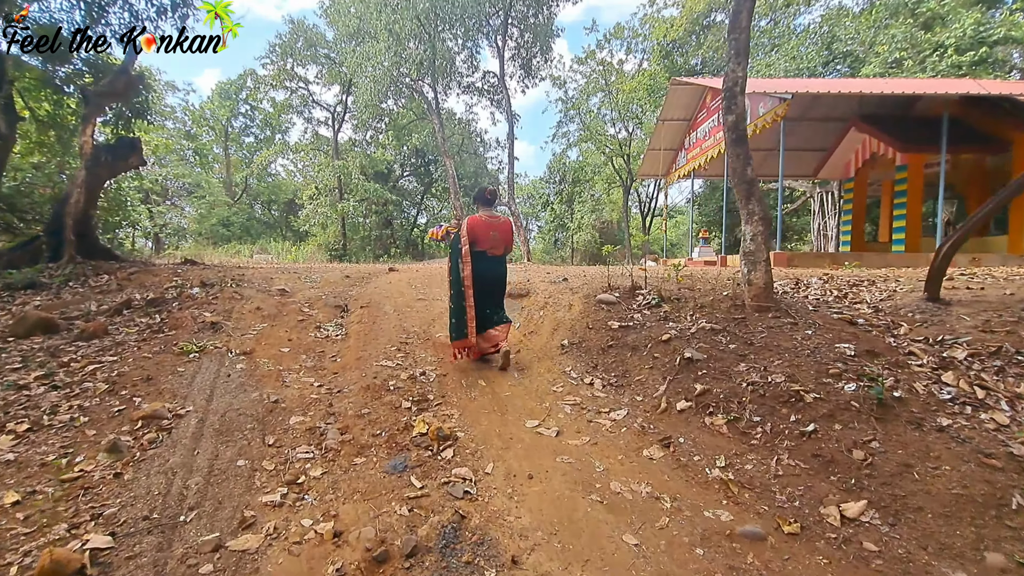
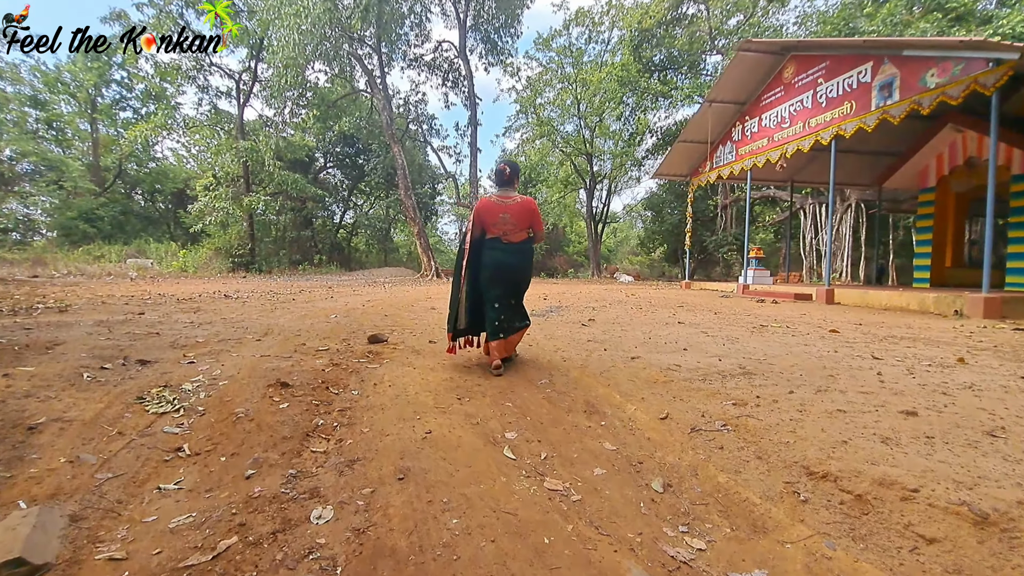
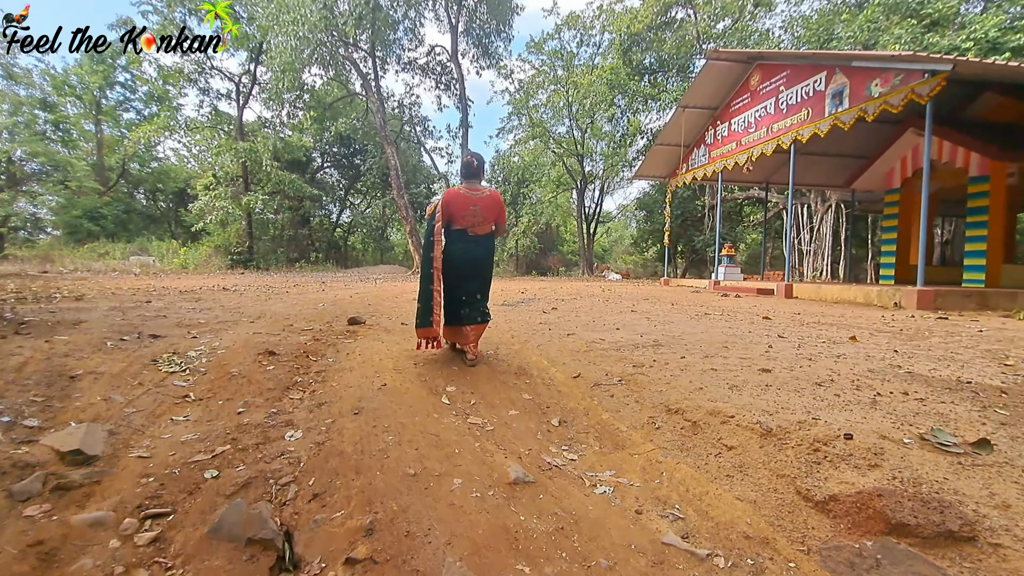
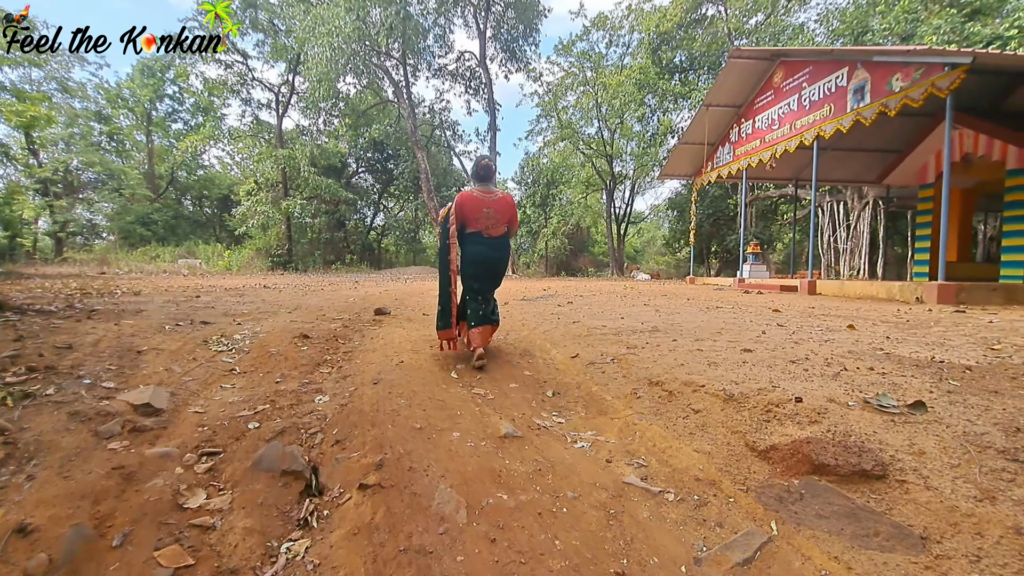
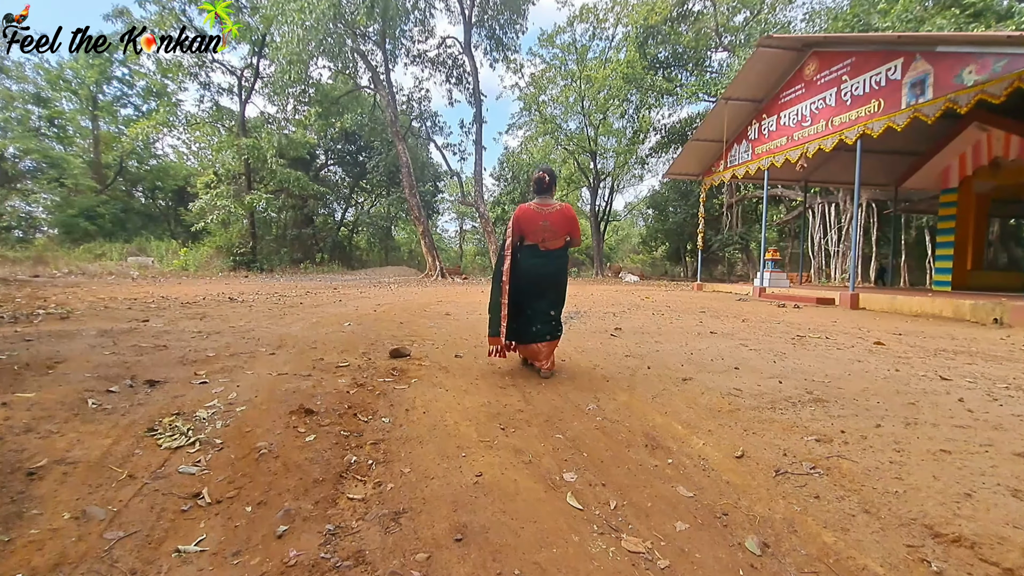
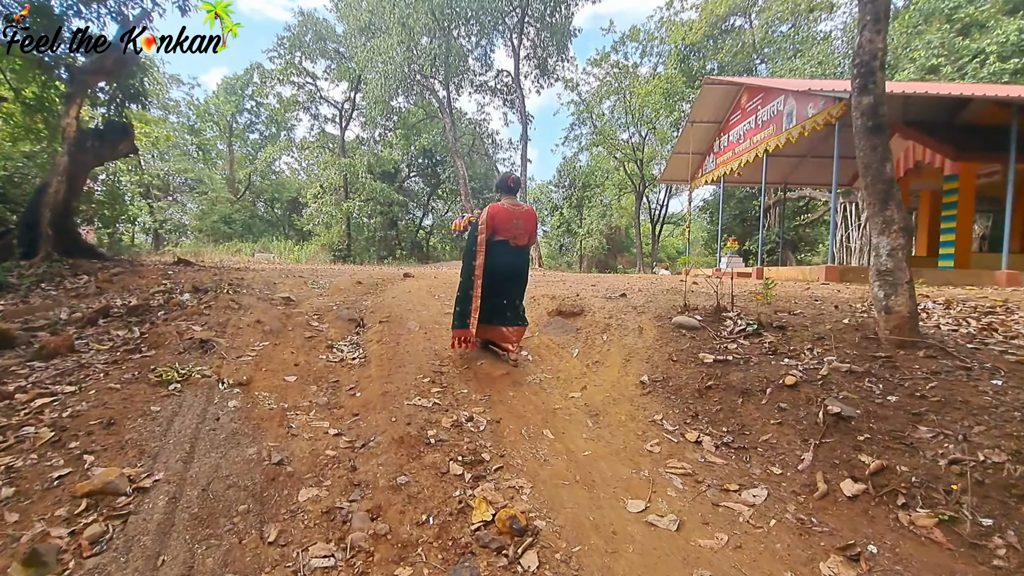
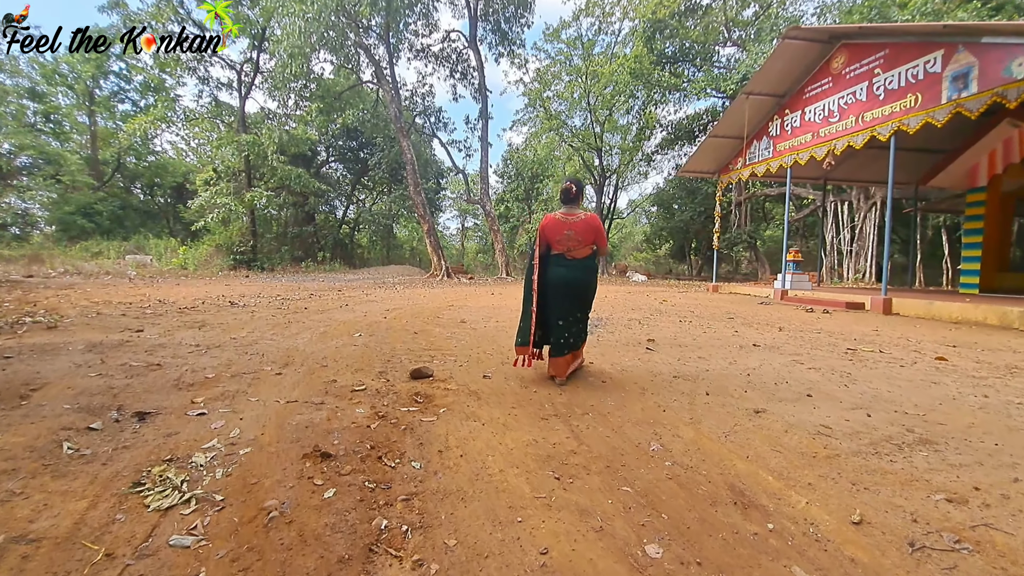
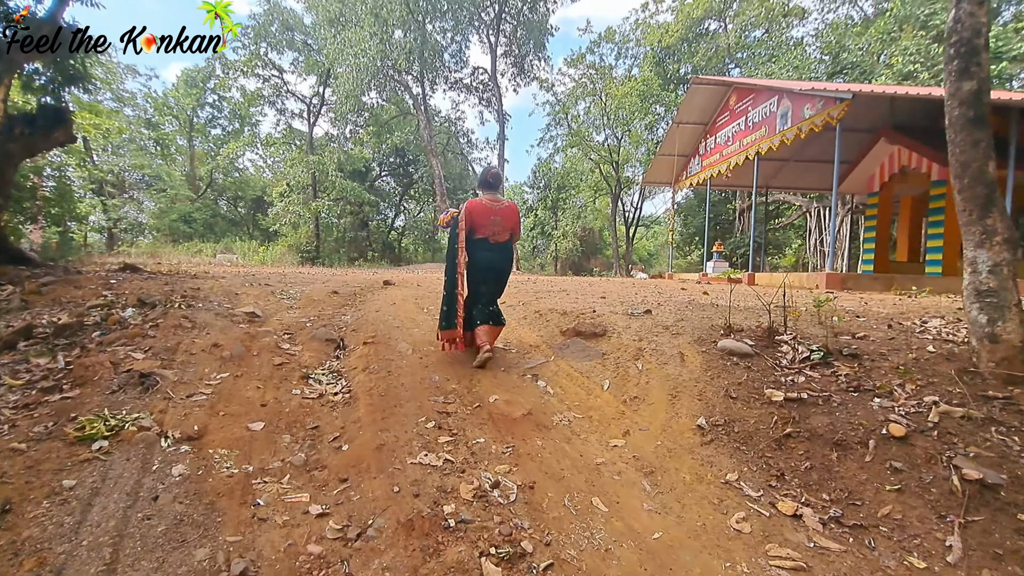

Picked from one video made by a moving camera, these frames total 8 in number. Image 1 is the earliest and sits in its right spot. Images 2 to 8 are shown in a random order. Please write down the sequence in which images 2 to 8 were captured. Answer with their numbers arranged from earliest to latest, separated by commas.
6, 8, 4, 3, 2, 5, 7
